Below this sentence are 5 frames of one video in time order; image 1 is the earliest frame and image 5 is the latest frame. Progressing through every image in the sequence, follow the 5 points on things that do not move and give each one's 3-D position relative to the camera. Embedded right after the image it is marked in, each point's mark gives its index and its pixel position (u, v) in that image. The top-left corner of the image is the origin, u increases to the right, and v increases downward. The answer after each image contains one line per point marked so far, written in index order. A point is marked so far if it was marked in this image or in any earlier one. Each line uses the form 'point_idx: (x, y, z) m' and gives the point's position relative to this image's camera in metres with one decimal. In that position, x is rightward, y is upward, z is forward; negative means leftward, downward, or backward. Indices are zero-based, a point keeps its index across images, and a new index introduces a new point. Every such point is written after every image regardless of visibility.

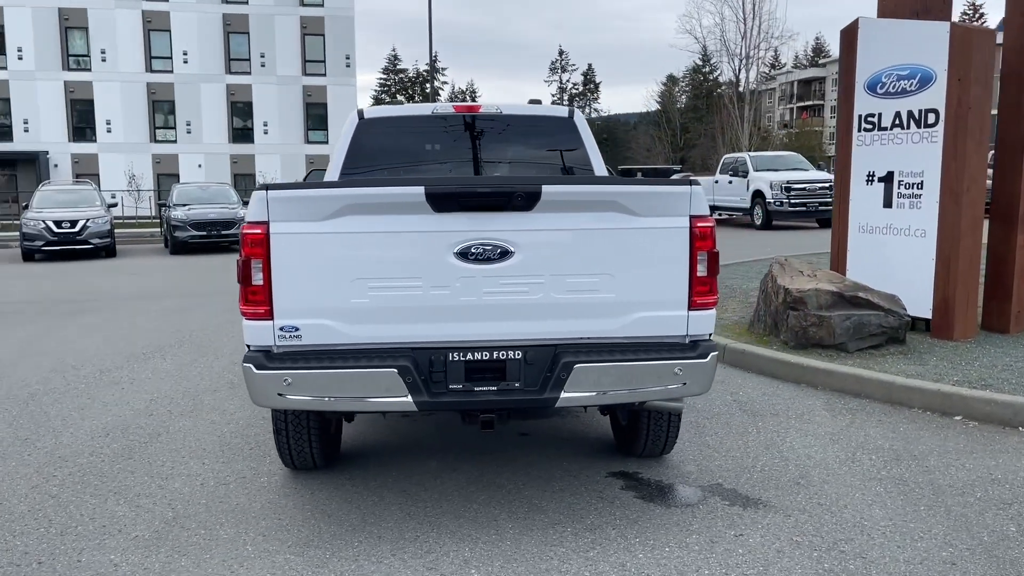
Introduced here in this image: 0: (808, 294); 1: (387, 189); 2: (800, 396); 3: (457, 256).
0: (+2.5, -0.1, +7.3) m
1: (-0.5, +0.4, +3.6) m
2: (+2.1, -0.8, +6.3) m
3: (-0.2, +0.1, +3.7) m
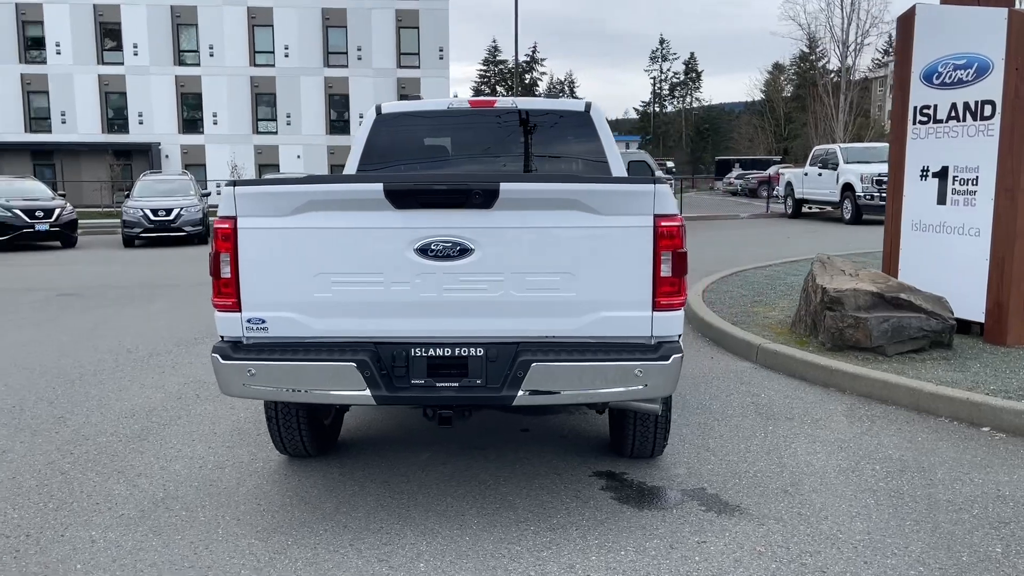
0: (+2.7, -0.1, +7.0) m
1: (-0.7, +0.4, +3.6) m
2: (+2.2, -0.8, +6.1) m
3: (-0.4, +0.2, +3.7) m
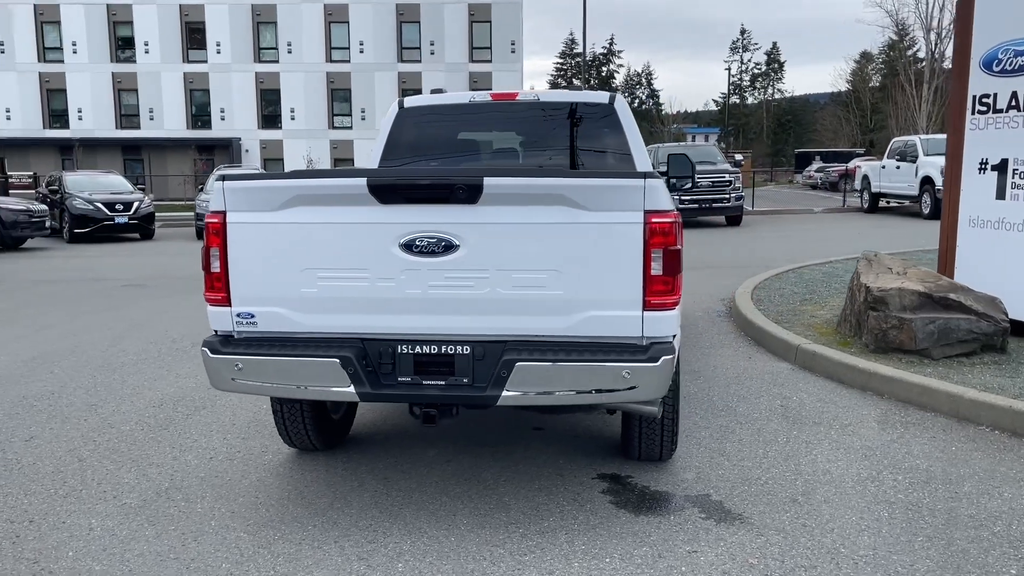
0: (+2.9, 0.0, +6.7) m
1: (-0.8, +0.5, +3.6) m
2: (+2.3, -0.8, +5.8) m
3: (-0.5, +0.2, +3.7) m
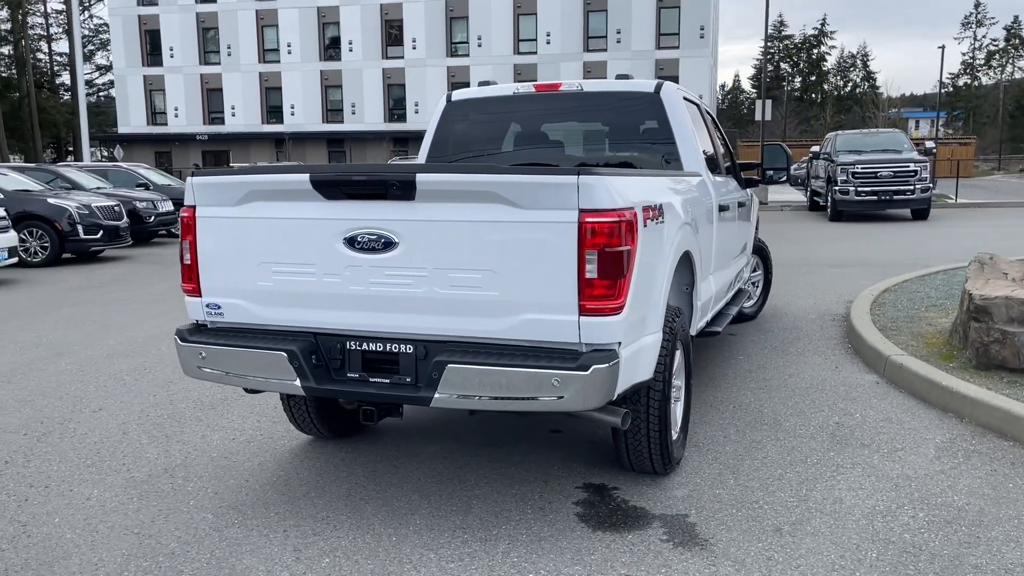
0: (+3.3, -0.1, +5.8) m
1: (-1.0, +0.5, +3.7) m
2: (+2.5, -0.8, +5.1) m
3: (-0.7, +0.2, +3.7) m
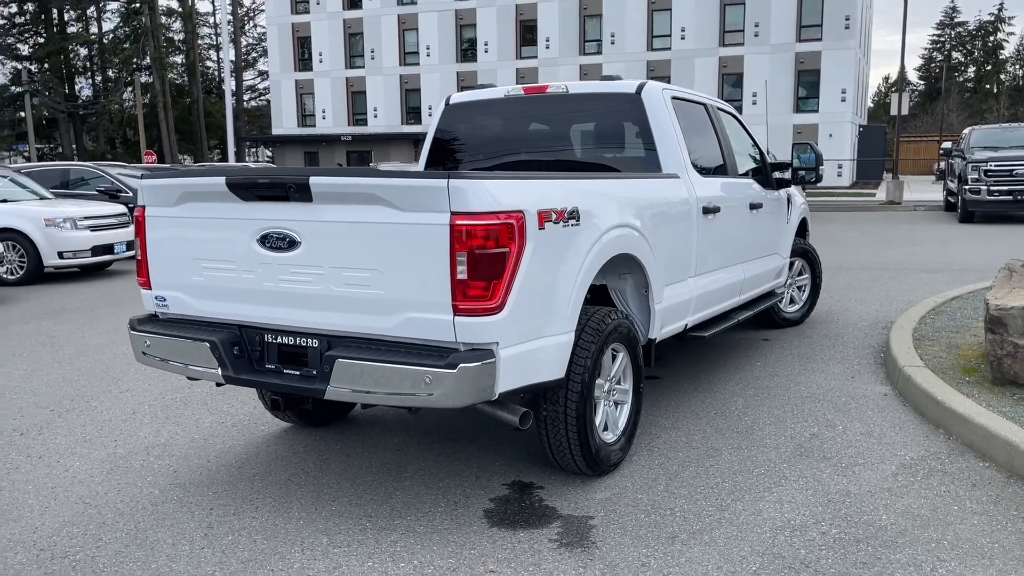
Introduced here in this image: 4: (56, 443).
0: (+3.1, -0.2, +5.4) m
1: (-1.4, +0.5, +4.0) m
2: (+2.2, -0.9, +4.9) m
3: (-1.1, +0.2, +3.9) m
4: (-2.7, -0.9, +5.2) m
